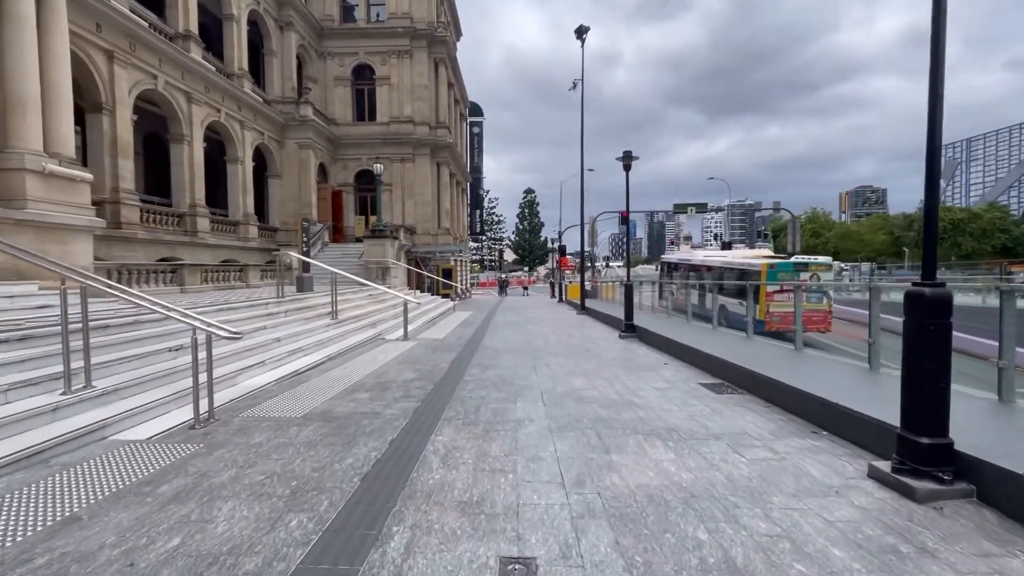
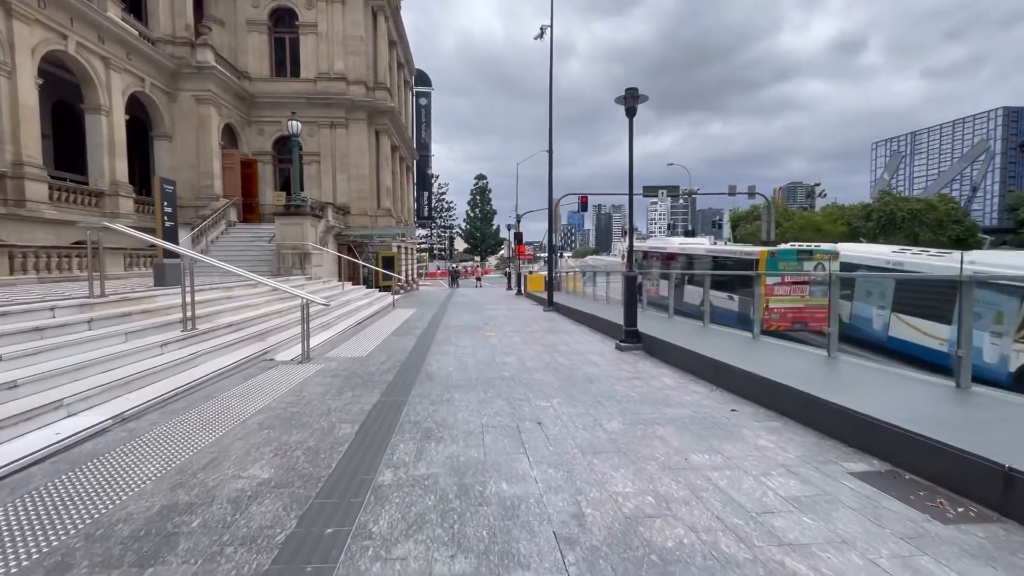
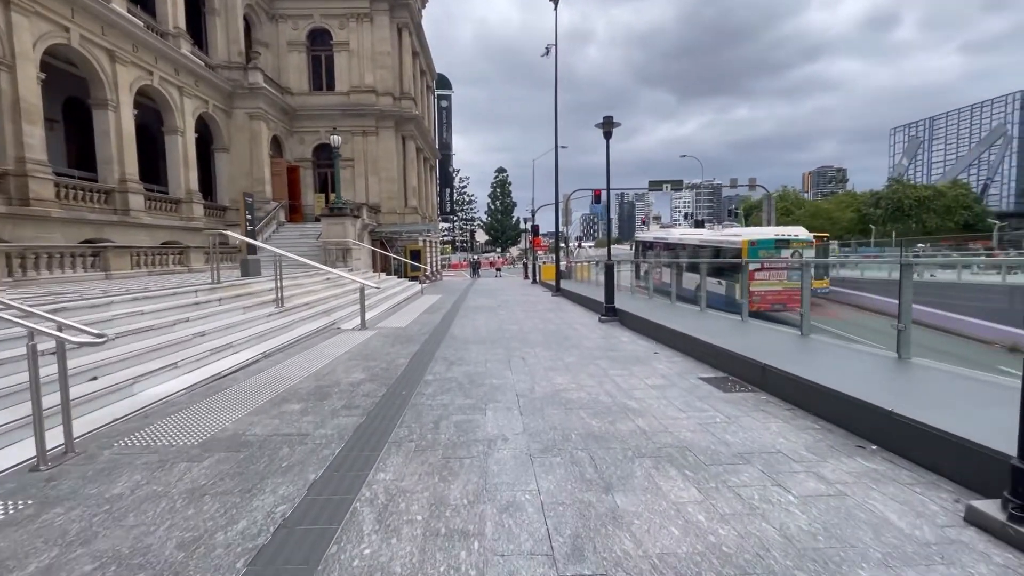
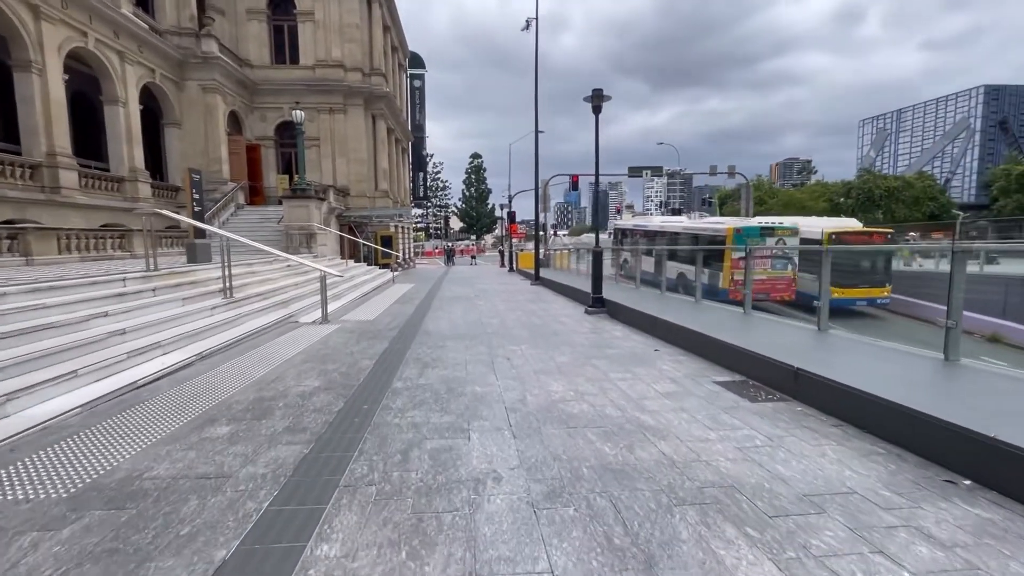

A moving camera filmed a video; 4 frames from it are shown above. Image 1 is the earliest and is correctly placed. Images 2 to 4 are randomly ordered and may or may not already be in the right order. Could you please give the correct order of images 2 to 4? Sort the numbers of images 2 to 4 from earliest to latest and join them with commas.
3, 4, 2
